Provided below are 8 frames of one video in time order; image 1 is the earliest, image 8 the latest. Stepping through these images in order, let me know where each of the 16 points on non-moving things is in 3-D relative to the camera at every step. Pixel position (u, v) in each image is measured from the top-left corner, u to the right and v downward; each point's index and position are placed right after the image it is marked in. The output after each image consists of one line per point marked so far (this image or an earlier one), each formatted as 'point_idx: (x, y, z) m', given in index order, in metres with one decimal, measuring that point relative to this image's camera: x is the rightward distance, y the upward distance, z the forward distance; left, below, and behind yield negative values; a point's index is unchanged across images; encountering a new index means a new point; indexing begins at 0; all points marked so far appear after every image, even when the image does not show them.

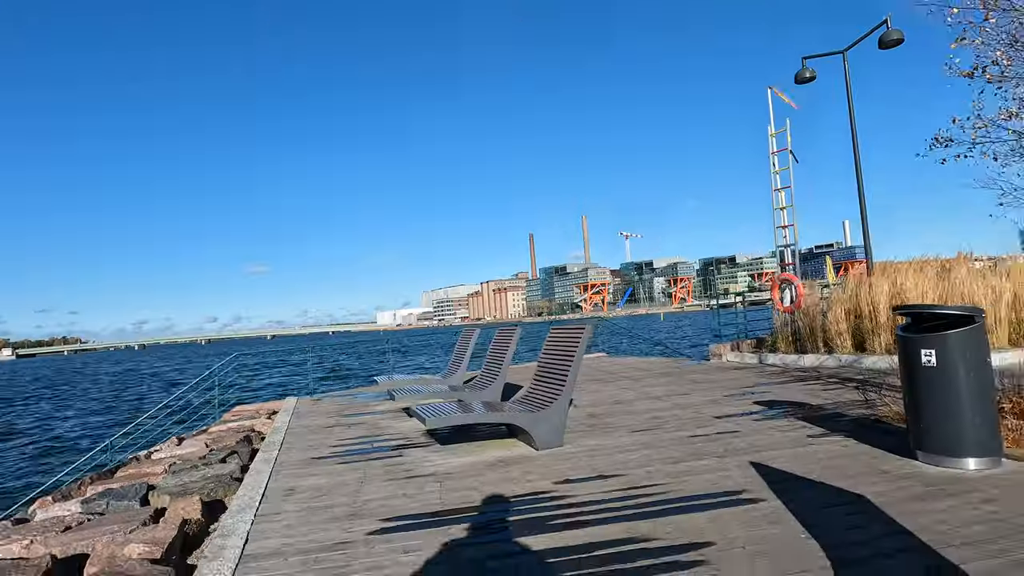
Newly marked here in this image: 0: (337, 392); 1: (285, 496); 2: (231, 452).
0: (-3.2, -1.9, +12.5) m
1: (-1.7, -1.5, +5.0) m
2: (-3.0, -1.8, +7.2) m
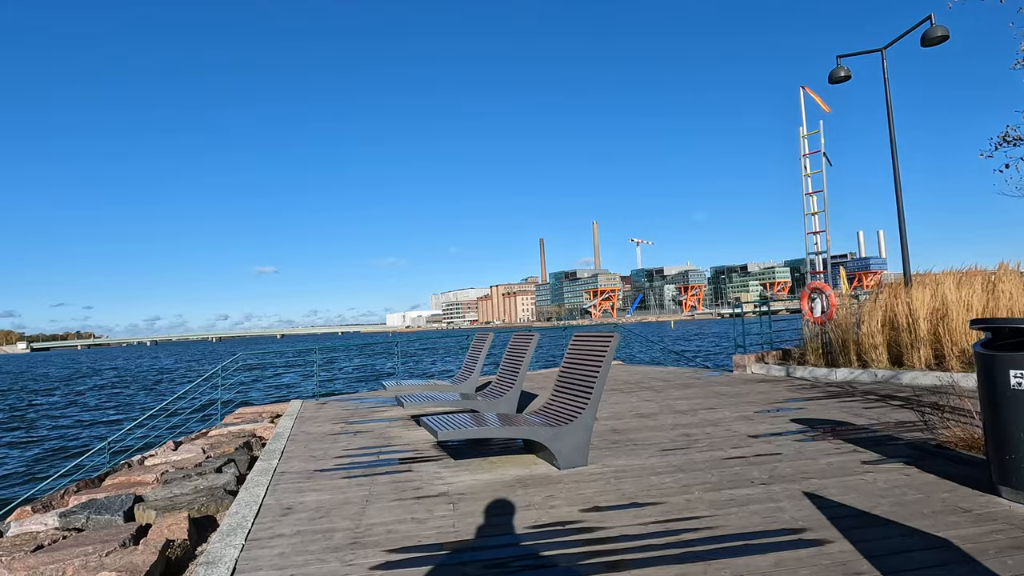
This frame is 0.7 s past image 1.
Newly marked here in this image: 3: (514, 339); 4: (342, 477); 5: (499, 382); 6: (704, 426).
0: (-3.0, -1.9, +12.1) m
1: (-1.5, -1.5, +4.5) m
2: (-2.8, -1.7, +6.7) m
3: (0.0, -0.6, +8.3) m
4: (-1.4, -1.5, +5.5) m
5: (-0.1, -1.1, +8.2) m
6: (+1.9, -1.4, +6.6) m
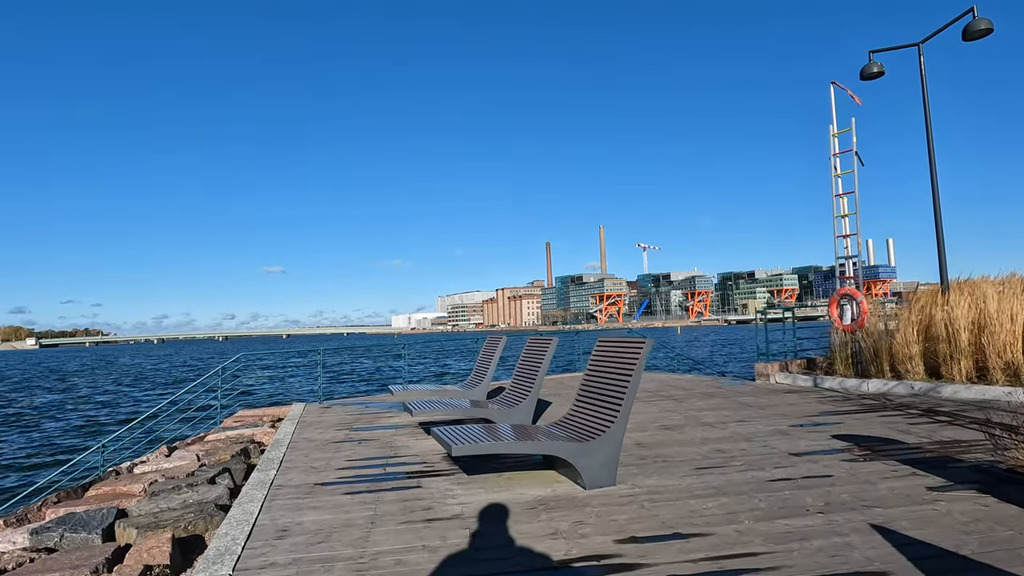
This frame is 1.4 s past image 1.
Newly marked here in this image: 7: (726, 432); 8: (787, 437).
0: (-2.8, -1.9, +11.6) m
1: (-1.4, -1.5, +4.0) m
2: (-2.7, -1.7, +6.3) m
3: (+0.2, -0.6, +7.8) m
4: (-1.2, -1.5, +5.0) m
5: (0.0, -1.2, +7.7) m
6: (+2.0, -1.4, +6.1) m
7: (+2.1, -1.4, +6.6) m
8: (+2.5, -1.4, +6.2) m
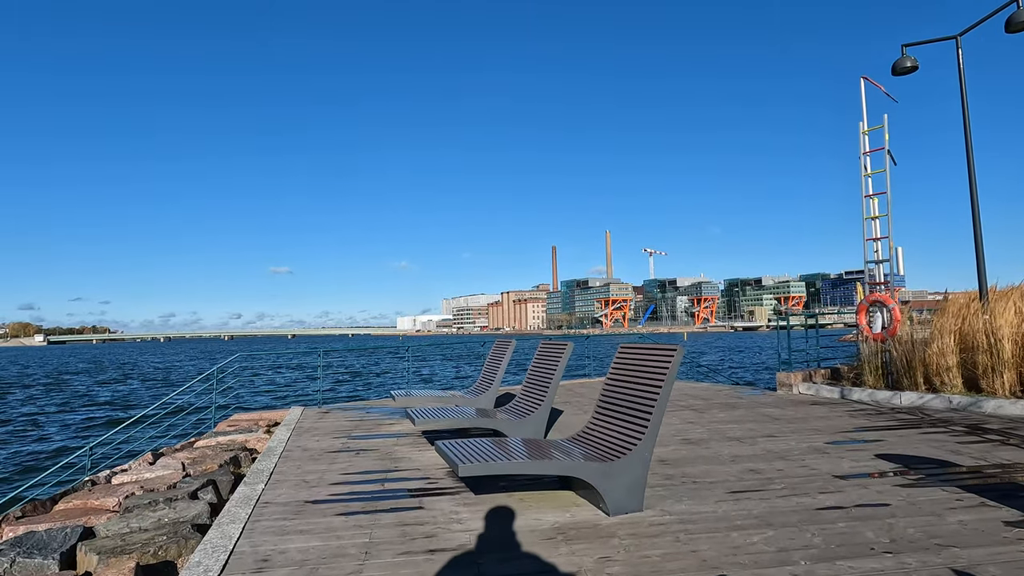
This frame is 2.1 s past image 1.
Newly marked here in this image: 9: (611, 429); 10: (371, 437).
0: (-2.7, -1.9, +11.1) m
1: (-1.3, -1.4, +3.5) m
2: (-2.6, -1.6, +5.7) m
3: (+0.3, -0.7, +7.2) m
4: (-1.1, -1.5, +4.5) m
5: (+0.1, -1.2, +7.1) m
6: (+2.1, -1.4, +5.6) m
7: (+2.2, -1.4, +6.1) m
8: (+2.6, -1.4, +5.7) m
9: (+0.7, -1.0, +4.8) m
10: (-1.6, -1.7, +7.7) m
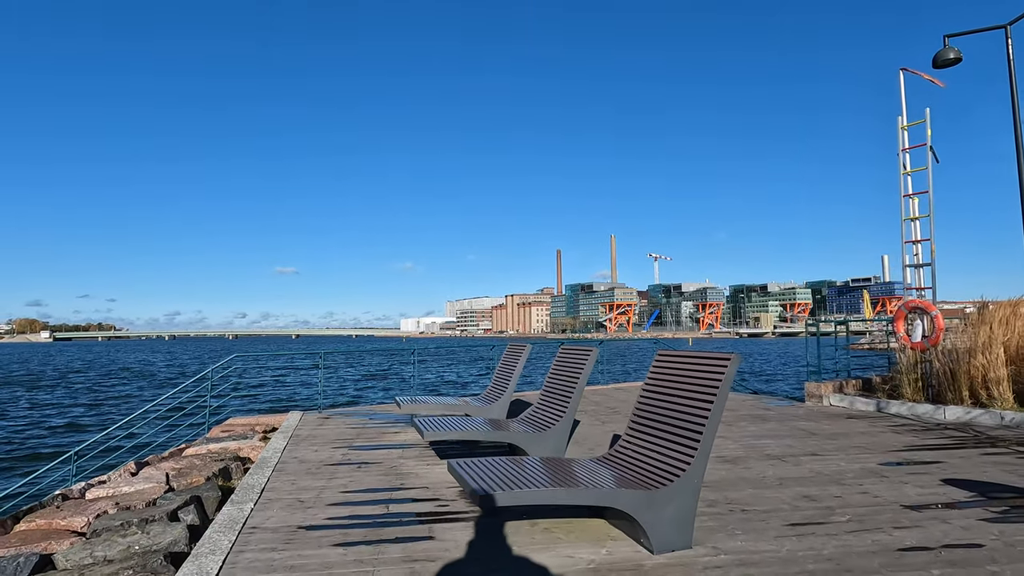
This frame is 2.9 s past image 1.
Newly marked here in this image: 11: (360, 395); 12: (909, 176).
0: (-2.5, -1.9, +10.5) m
1: (-1.2, -1.4, +2.9) m
2: (-2.4, -1.6, +5.1) m
3: (+0.5, -0.7, +6.6) m
4: (-1.0, -1.5, +3.9) m
5: (+0.3, -1.2, +6.5) m
6: (+2.3, -1.4, +4.9) m
7: (+2.3, -1.5, +5.4) m
8: (+2.8, -1.4, +5.0) m
9: (+0.8, -1.0, +4.2) m
10: (-1.4, -1.7, +7.1) m
11: (-4.4, -3.1, +19.7) m
12: (+5.8, +1.6, +9.9) m
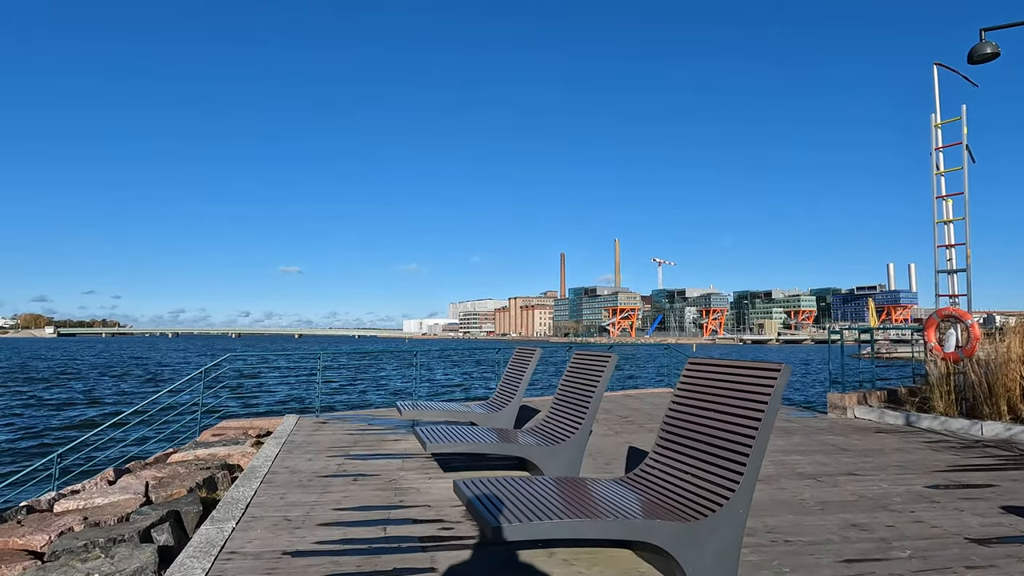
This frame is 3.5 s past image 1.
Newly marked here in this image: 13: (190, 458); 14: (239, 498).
0: (-2.4, -1.9, +10.0) m
1: (-1.1, -1.4, +2.4) m
2: (-2.4, -1.6, +4.7) m
3: (+0.6, -0.7, +6.1) m
4: (-0.9, -1.4, +3.4) m
5: (+0.4, -1.2, +6.0) m
6: (+2.4, -1.5, +4.4) m
7: (+2.4, -1.5, +4.9) m
8: (+2.9, -1.5, +4.5) m
9: (+0.9, -1.0, +3.7) m
10: (-1.4, -1.6, +6.6) m
11: (-4.3, -3.1, +19.2) m
12: (+6.0, +1.5, +9.4) m
13: (-3.4, -1.8, +7.1) m
14: (-2.0, -1.6, +5.0) m
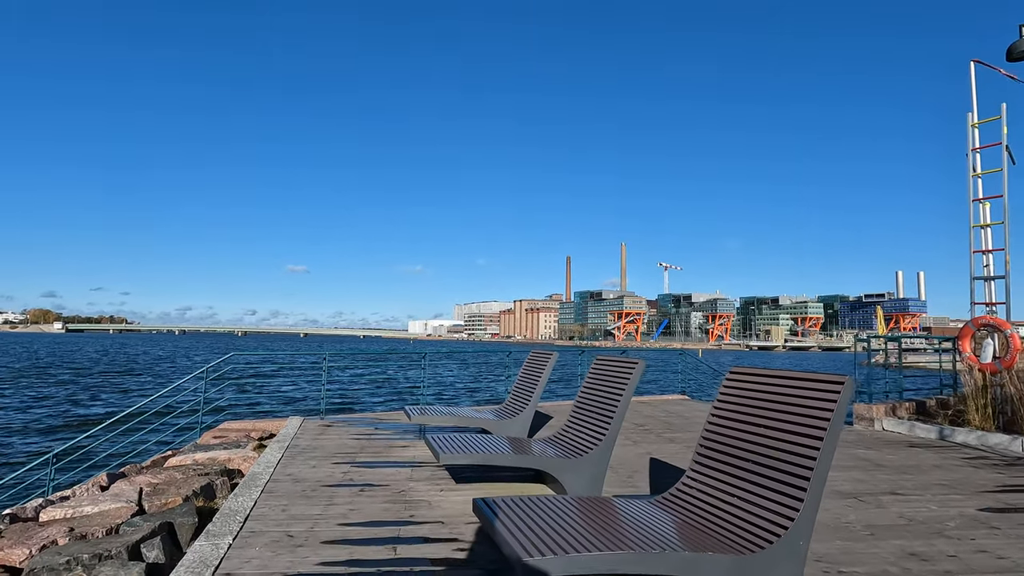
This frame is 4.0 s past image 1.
0: (-2.2, -1.9, +9.6) m
1: (-1.0, -1.3, +2.0) m
2: (-2.2, -1.5, +4.3) m
3: (+0.7, -0.7, +5.8) m
4: (-0.8, -1.4, +3.0) m
5: (+0.5, -1.2, +5.7) m
6: (+2.5, -1.5, +4.0) m
7: (+2.5, -1.5, +4.5) m
8: (+3.0, -1.5, +4.1) m
9: (+1.0, -1.0, +3.3) m
10: (-1.2, -1.6, +6.2) m
11: (-4.1, -3.1, +18.8) m
12: (+6.2, +1.4, +9.0) m
13: (-3.2, -1.7, +6.8) m
14: (-1.9, -1.5, +4.7) m
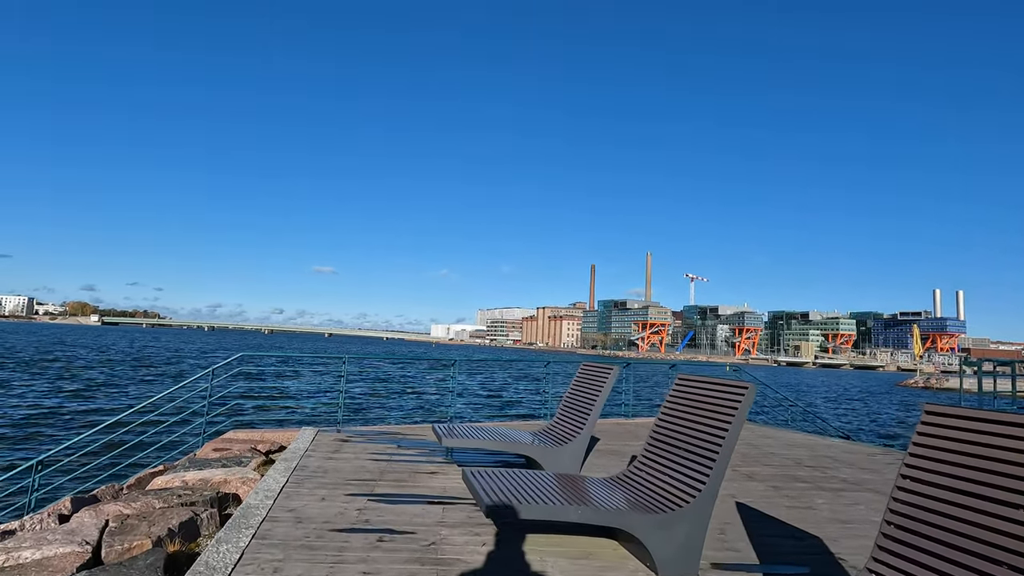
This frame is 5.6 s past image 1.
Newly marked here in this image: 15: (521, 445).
0: (-1.7, -1.8, +8.5) m
1: (-0.7, -1.3, +0.8) m
2: (-1.9, -1.4, +3.2) m
3: (+1.2, -0.7, +4.5) m
4: (-0.5, -1.3, +1.8) m
5: (+0.9, -1.2, +4.4) m
6: (+2.8, -1.5, +2.7) m
7: (+2.9, -1.6, +3.2) m
8: (+3.3, -1.6, +2.8) m
9: (+1.4, -1.0, +2.0) m
10: (-0.8, -1.6, +5.0) m
11: (-3.3, -3.0, +17.7) m
12: (+6.8, +1.2, +7.6) m
13: (-2.8, -1.6, +5.7) m
14: (-1.5, -1.4, +3.5) m
15: (+0.1, -1.4, +6.0) m
